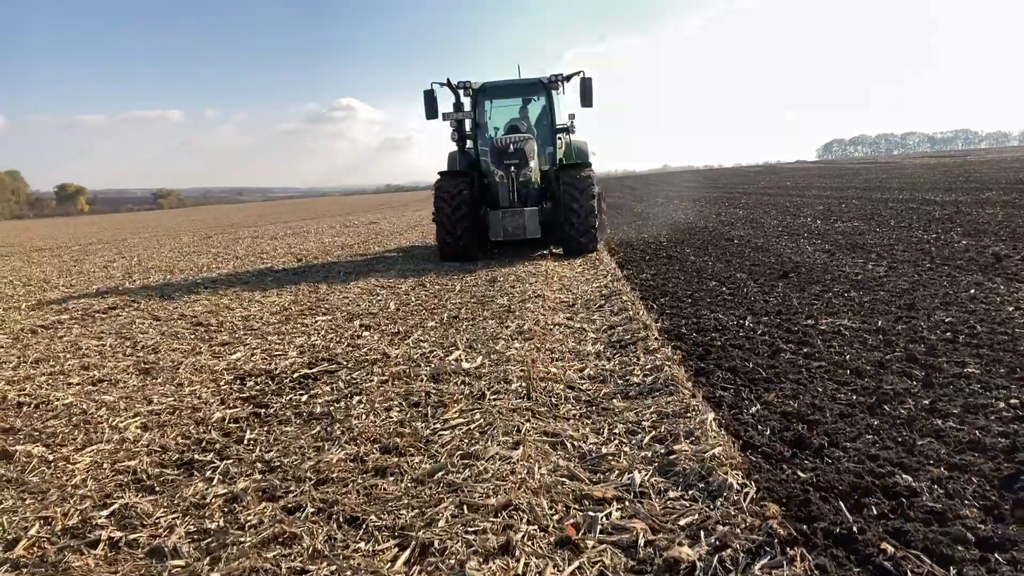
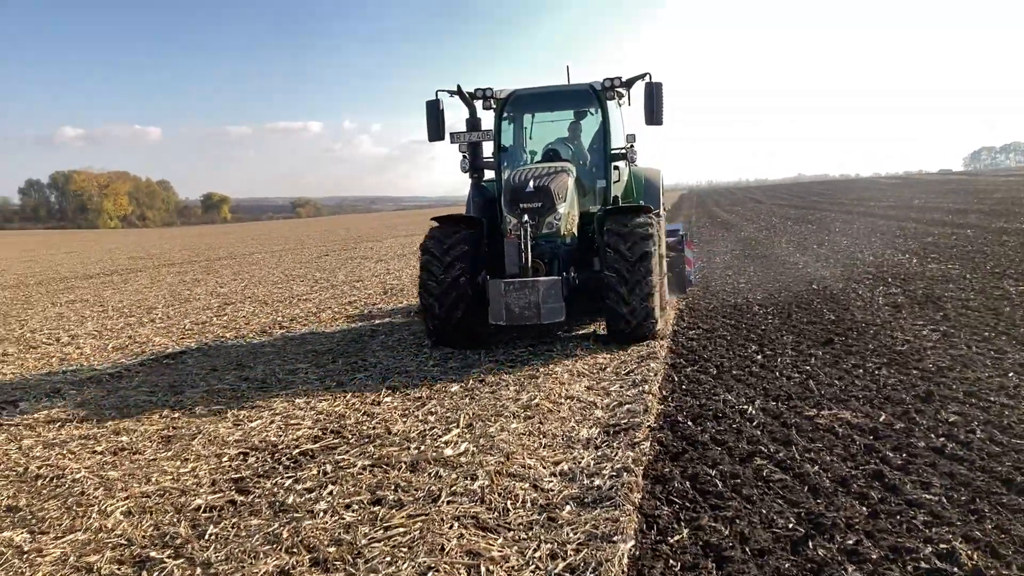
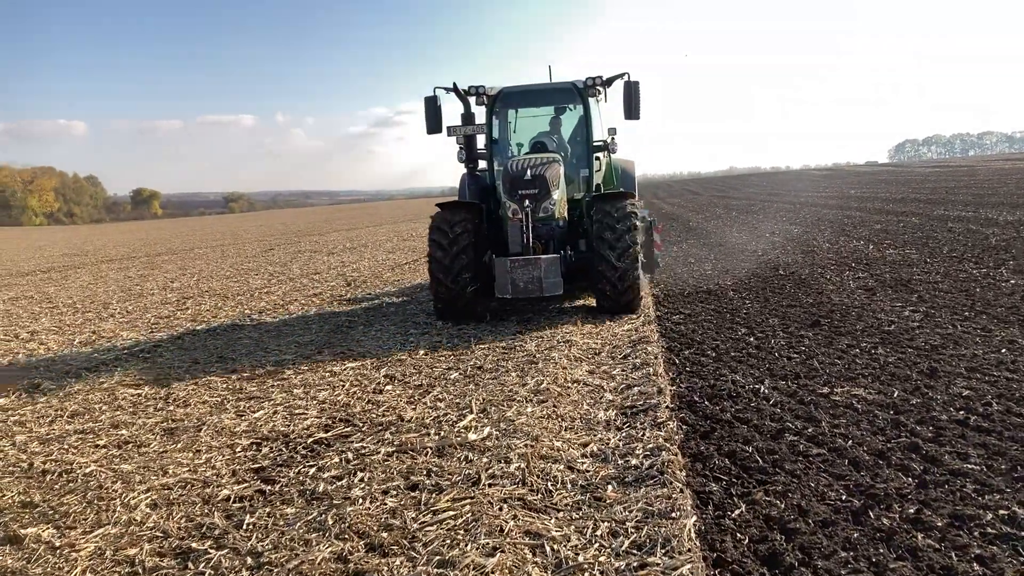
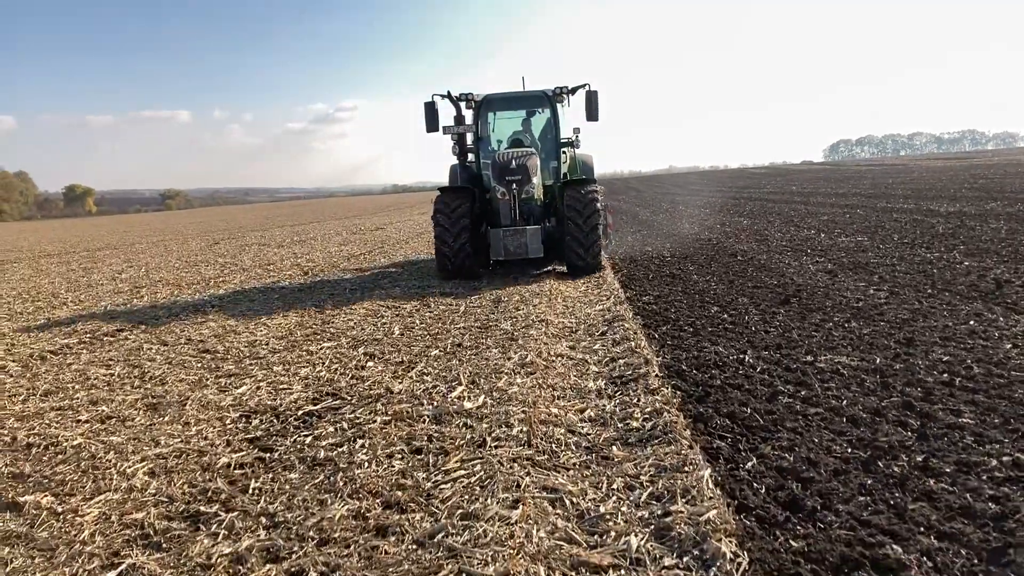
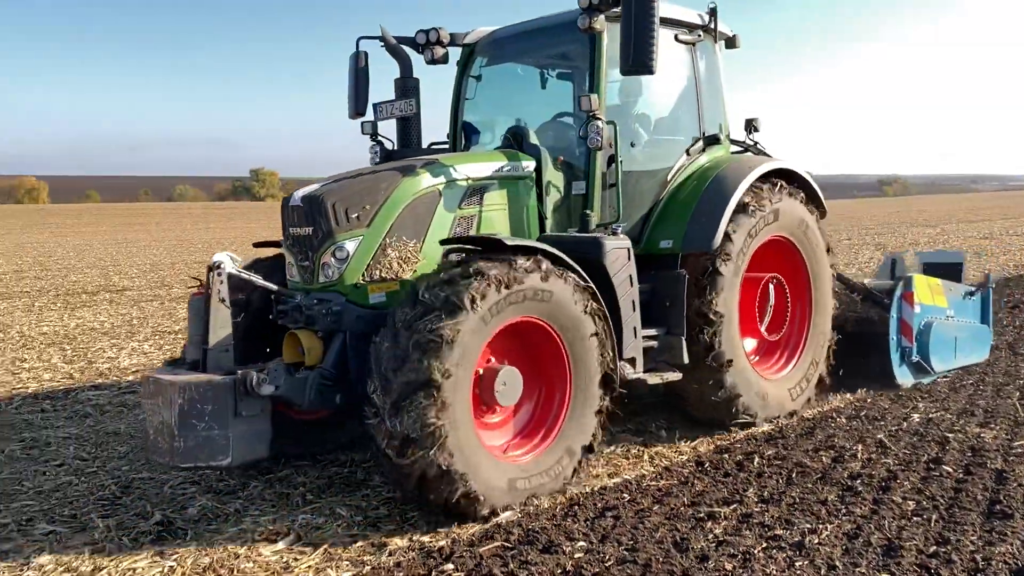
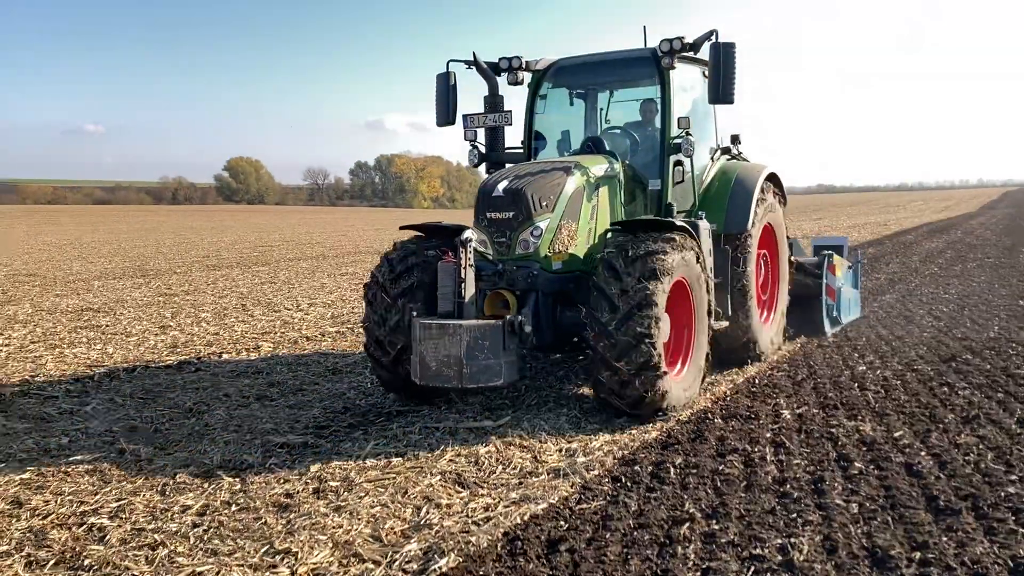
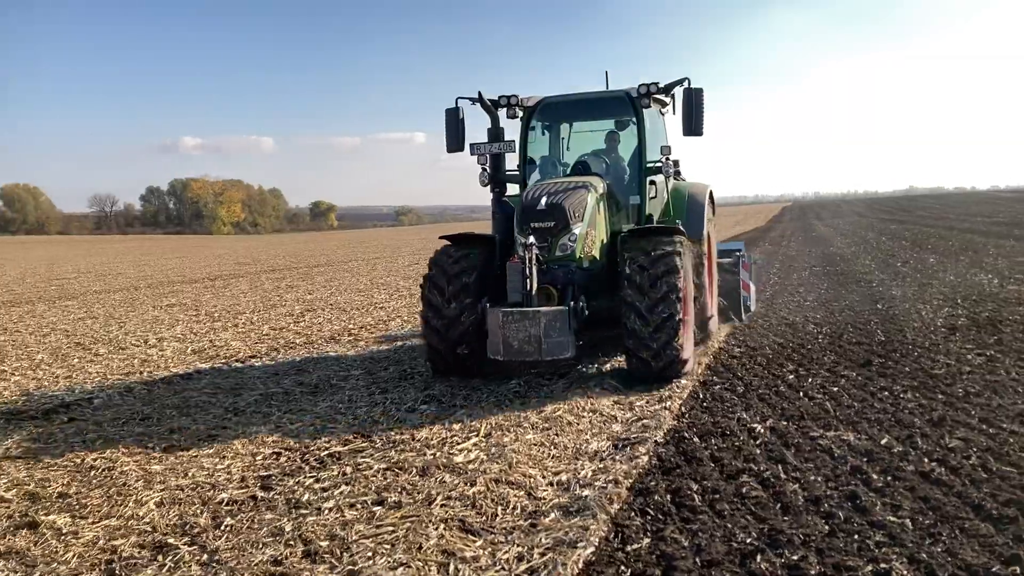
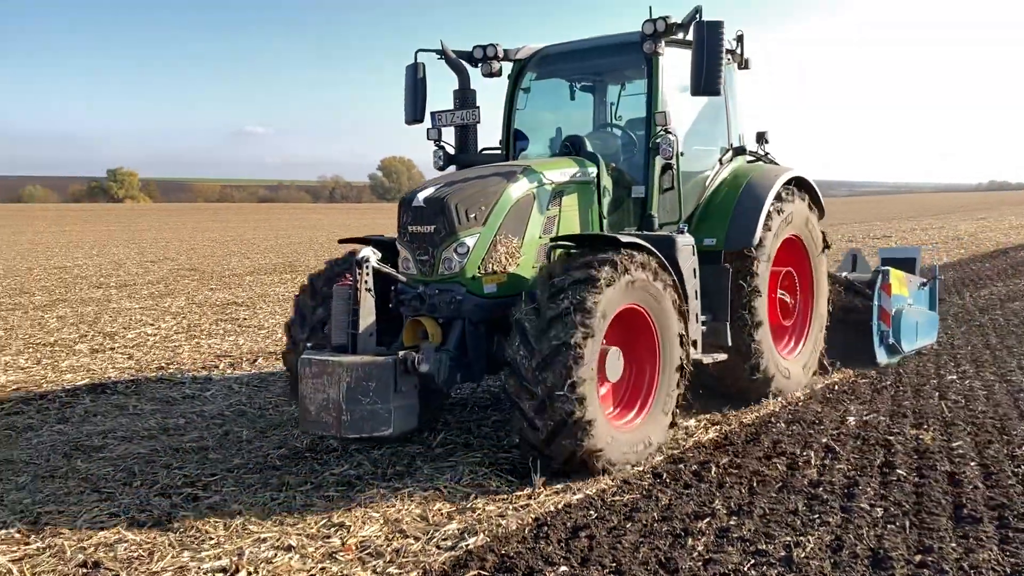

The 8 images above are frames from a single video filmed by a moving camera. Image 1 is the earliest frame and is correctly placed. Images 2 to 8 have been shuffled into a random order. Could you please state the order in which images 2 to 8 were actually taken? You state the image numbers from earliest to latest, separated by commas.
4, 3, 2, 7, 6, 8, 5
